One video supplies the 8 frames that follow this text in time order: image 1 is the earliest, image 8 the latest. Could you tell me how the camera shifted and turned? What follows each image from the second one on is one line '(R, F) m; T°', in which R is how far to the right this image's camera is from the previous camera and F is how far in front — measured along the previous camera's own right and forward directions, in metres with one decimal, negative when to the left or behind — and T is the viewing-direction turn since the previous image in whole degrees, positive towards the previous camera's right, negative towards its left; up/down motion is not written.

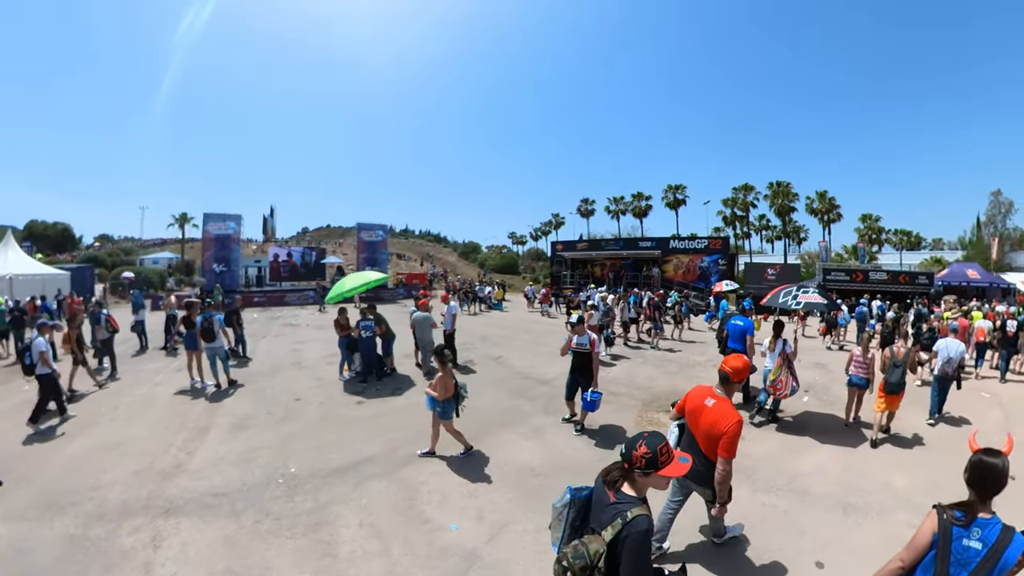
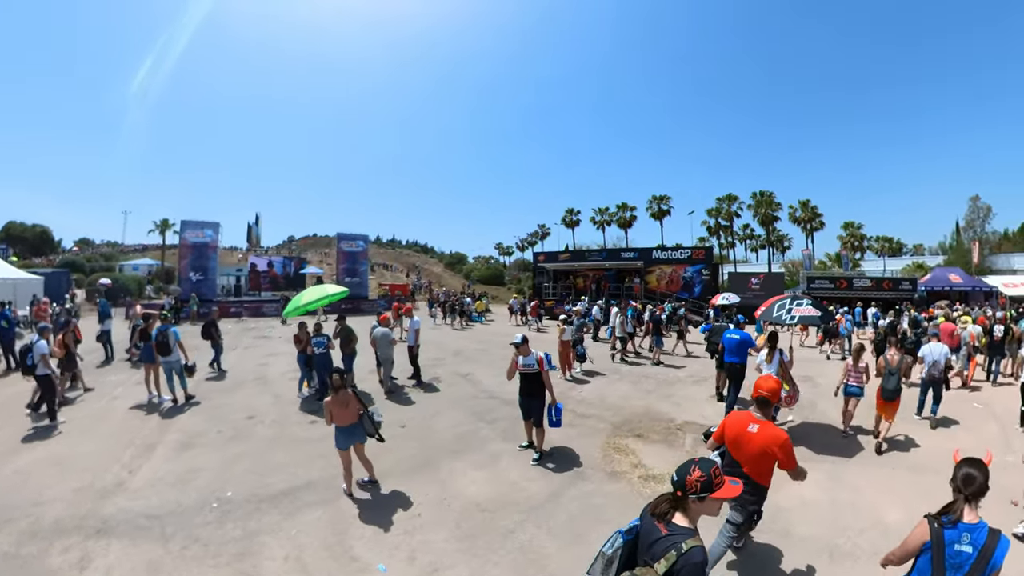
(+0.4, +0.6) m; +1°
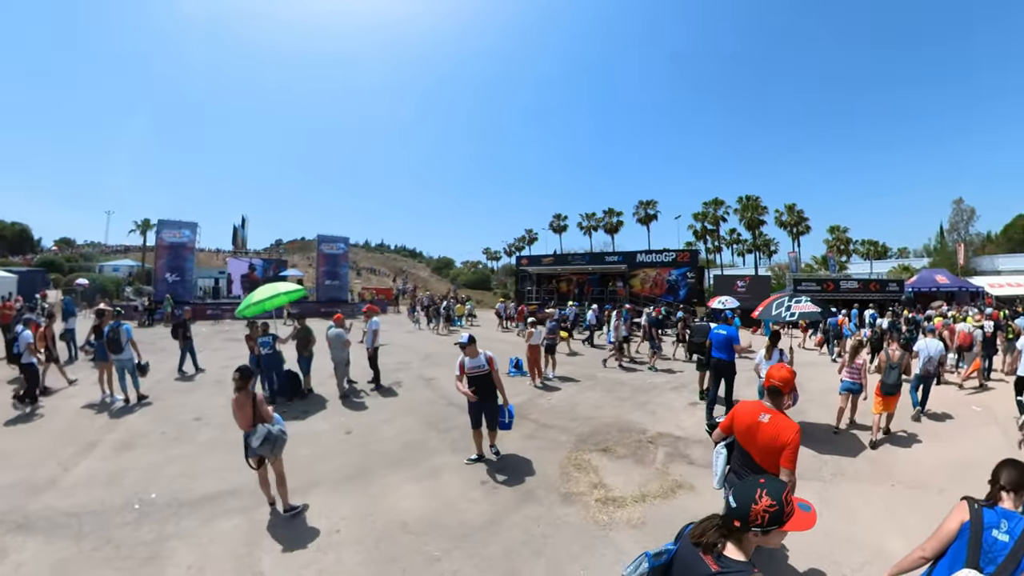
(+0.4, +0.7) m; +1°
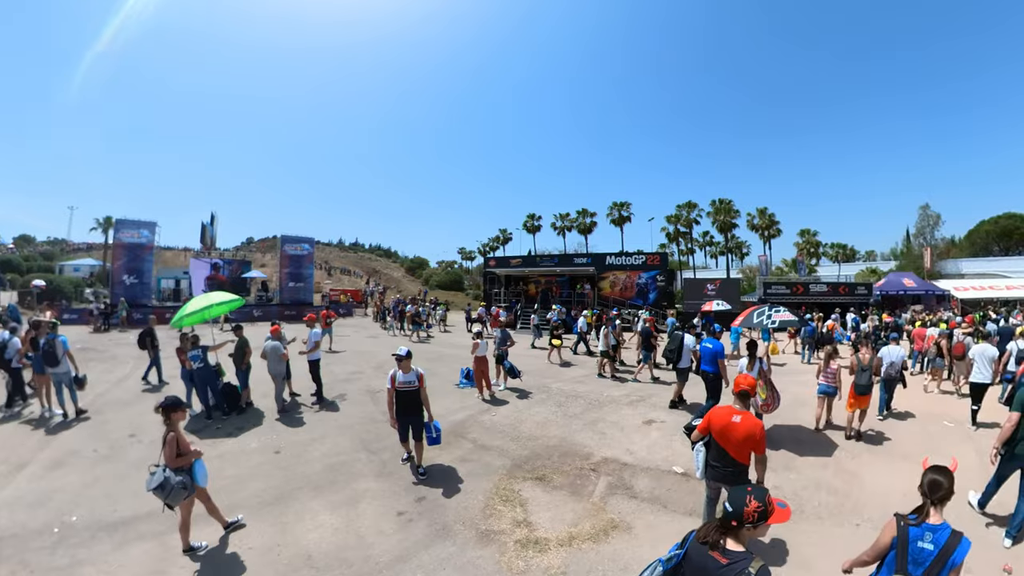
(+0.5, +0.6) m; +2°
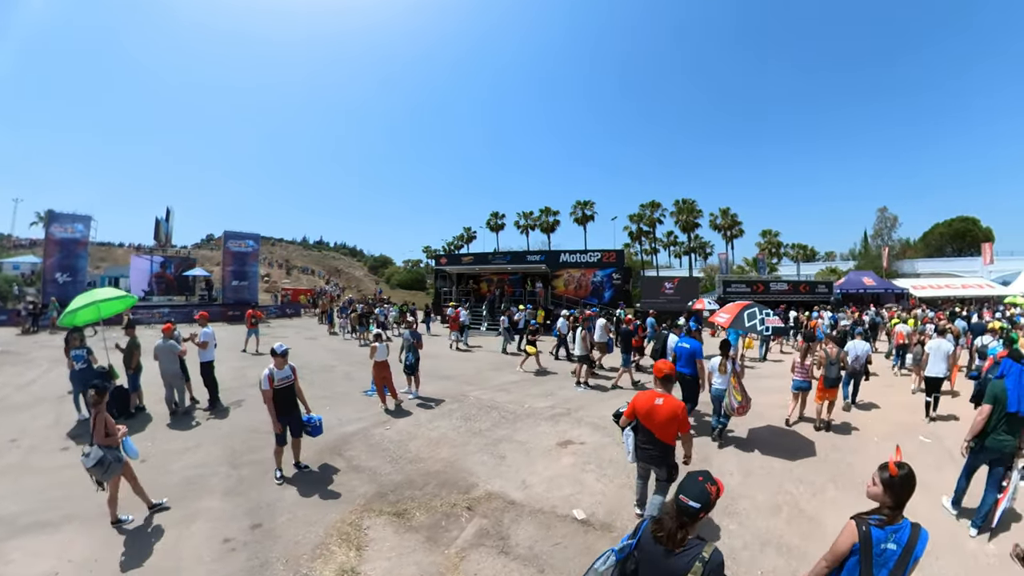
(+0.8, +1.1) m; +3°
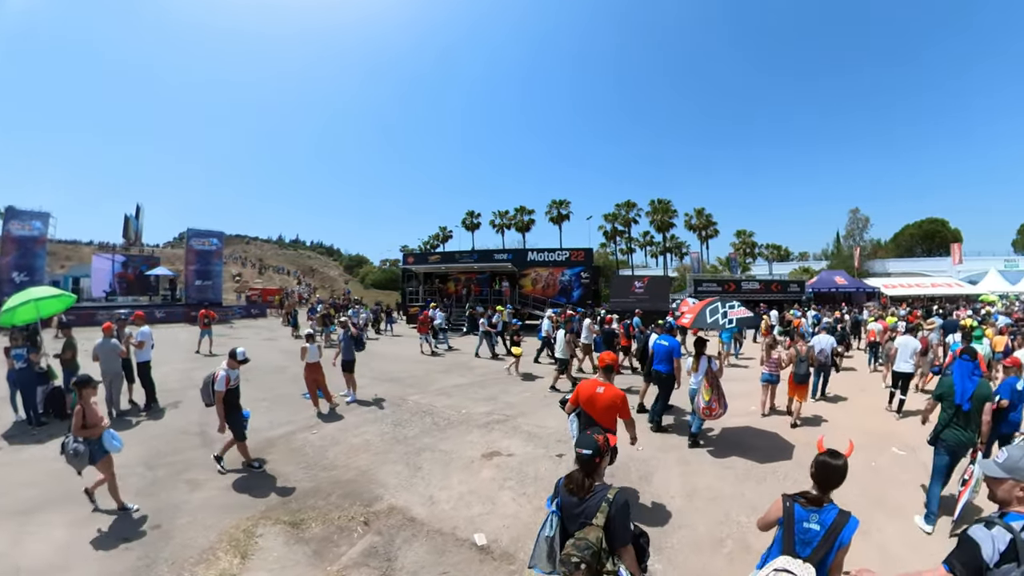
(+0.5, +0.4) m; +2°
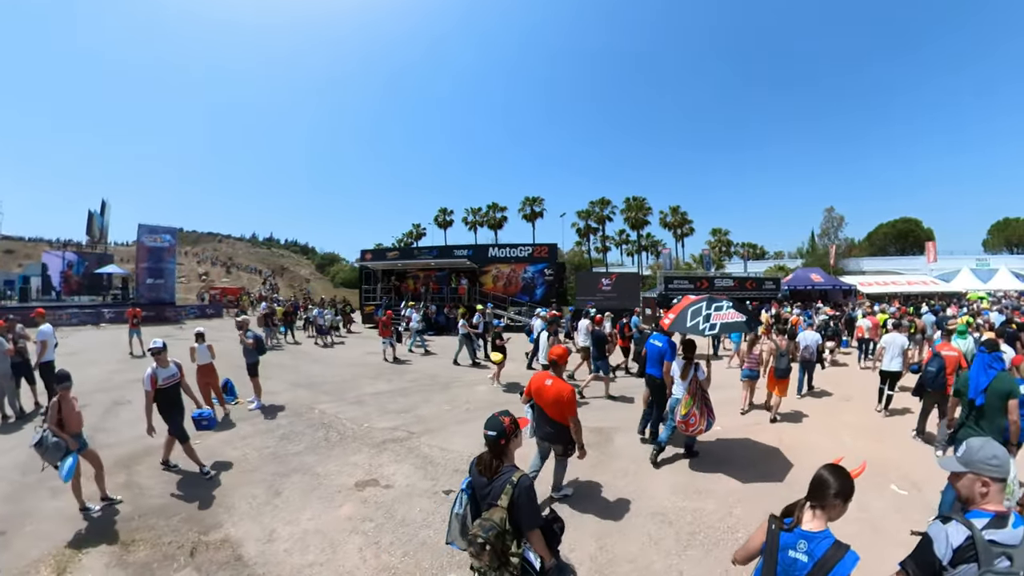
(+0.7, +1.0) m; +2°
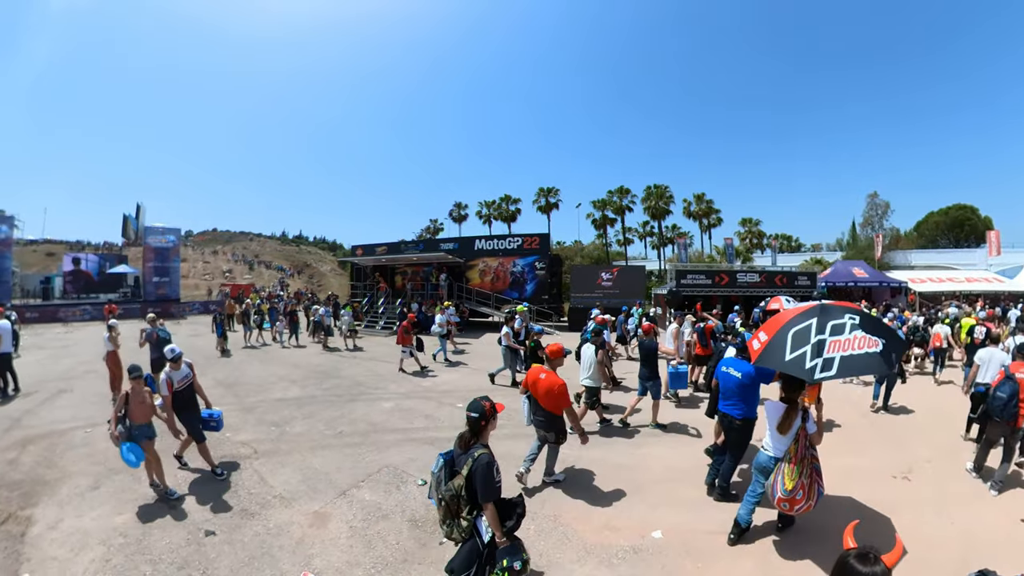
(+1.4, +1.5) m; -4°
